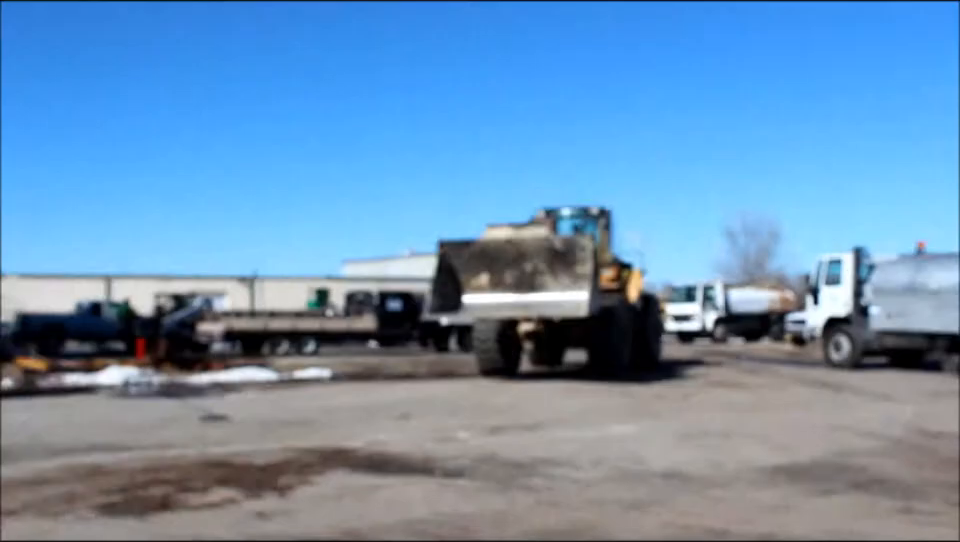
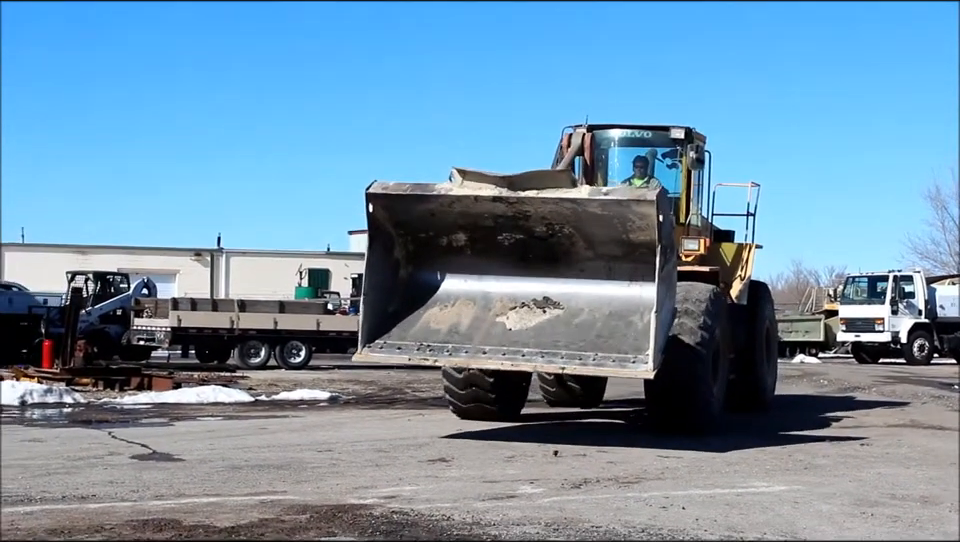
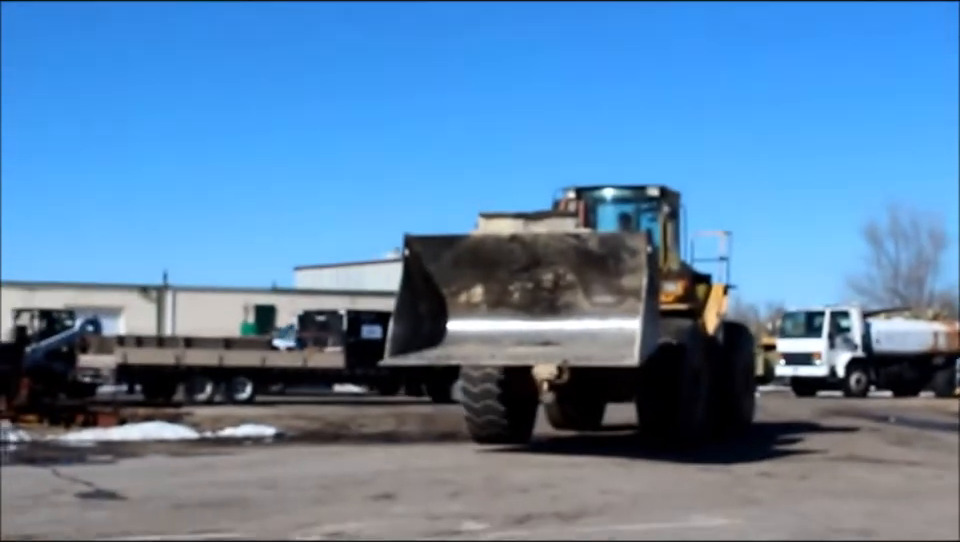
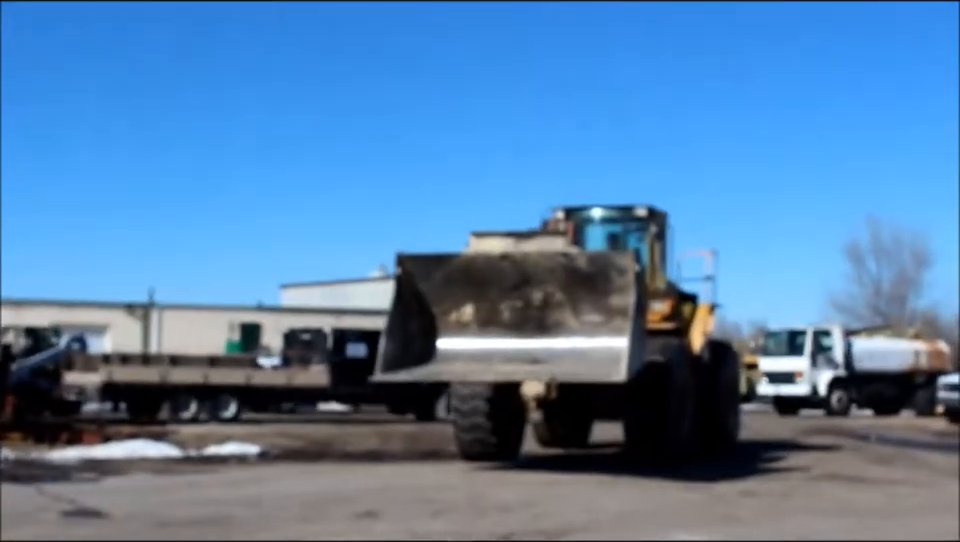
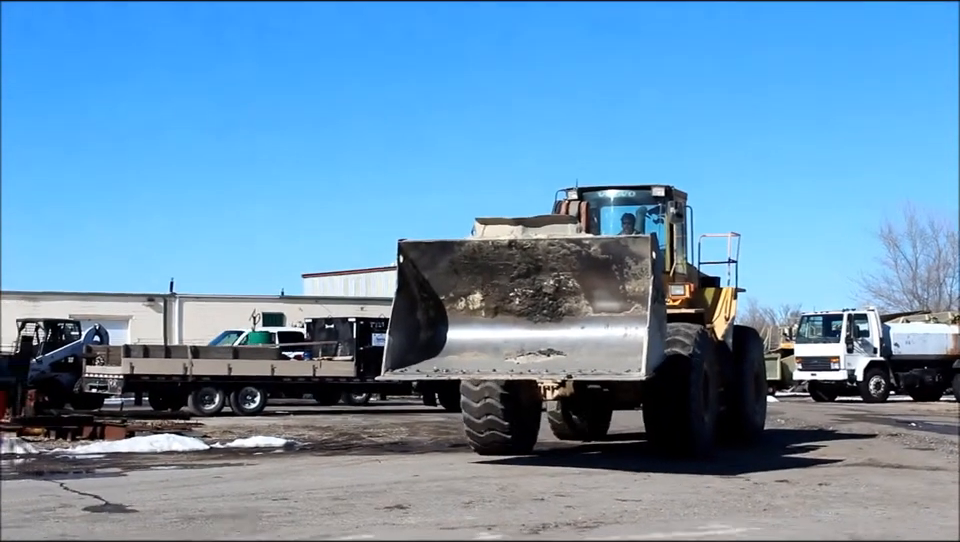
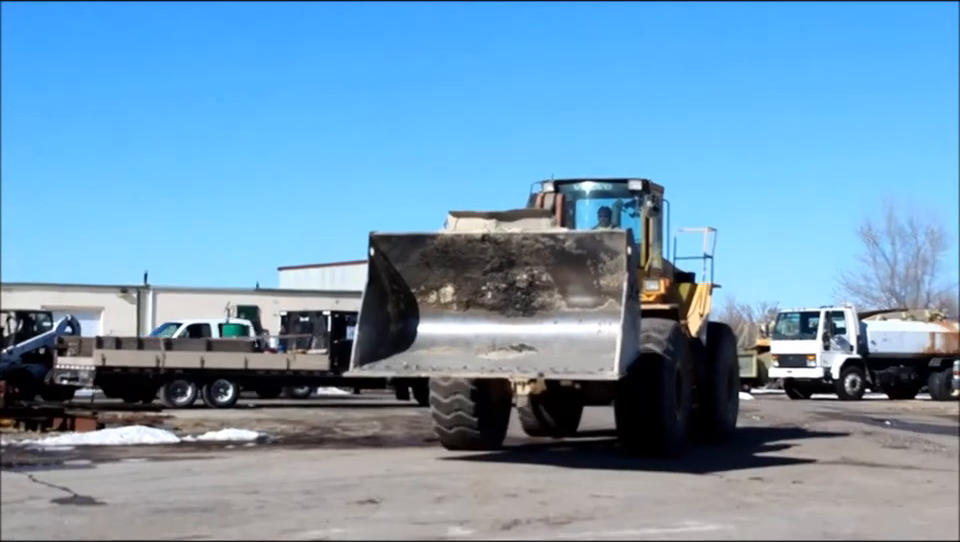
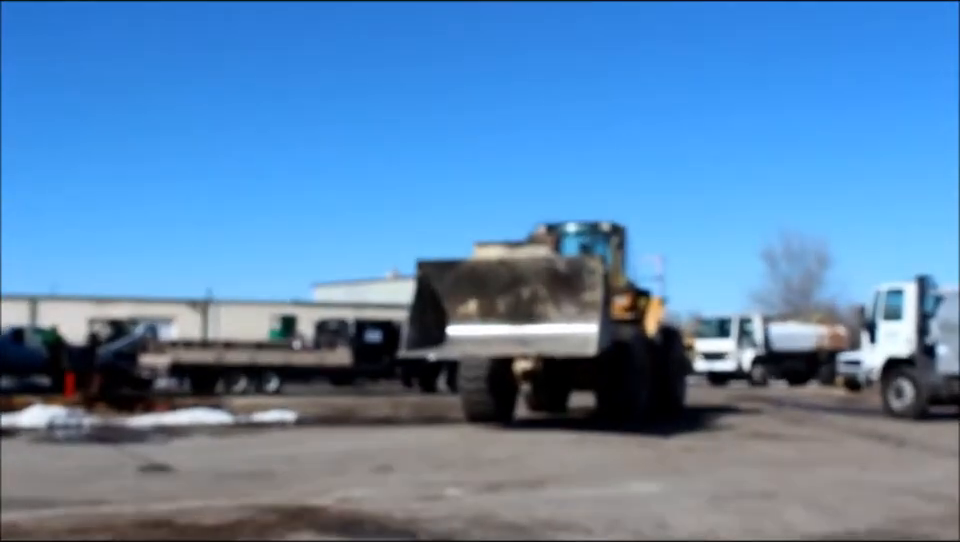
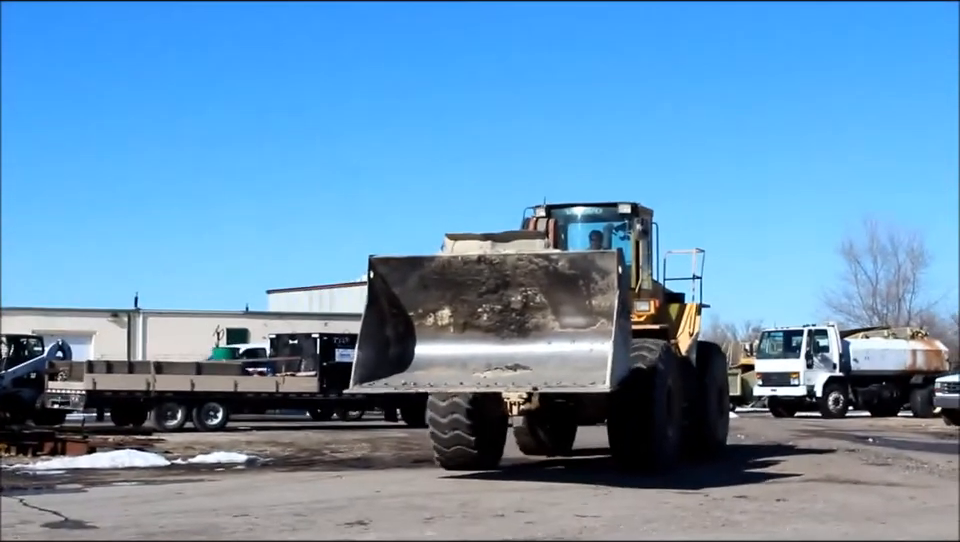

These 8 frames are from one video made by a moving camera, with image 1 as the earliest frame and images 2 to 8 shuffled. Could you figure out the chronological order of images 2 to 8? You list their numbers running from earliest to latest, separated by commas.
7, 4, 3, 8, 5, 6, 2
